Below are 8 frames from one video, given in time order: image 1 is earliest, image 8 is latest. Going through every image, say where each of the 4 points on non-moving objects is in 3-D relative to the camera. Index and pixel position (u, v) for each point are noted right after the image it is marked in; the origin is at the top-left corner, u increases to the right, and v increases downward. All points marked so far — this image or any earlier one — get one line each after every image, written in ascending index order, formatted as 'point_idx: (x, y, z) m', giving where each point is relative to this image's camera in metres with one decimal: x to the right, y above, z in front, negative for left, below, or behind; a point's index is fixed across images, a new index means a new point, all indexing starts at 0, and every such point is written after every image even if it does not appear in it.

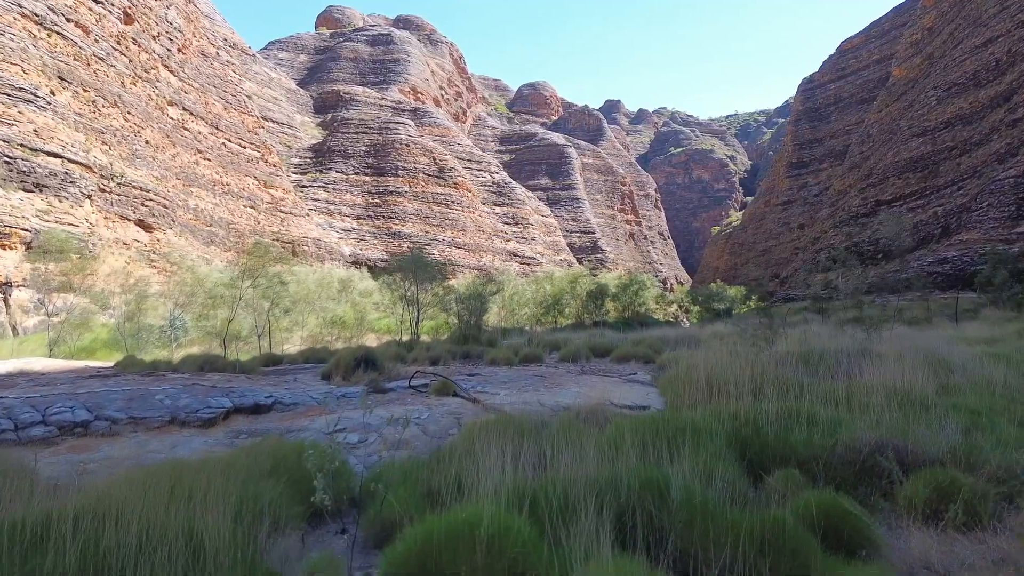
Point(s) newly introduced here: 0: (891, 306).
0: (+8.0, -0.4, +14.7) m
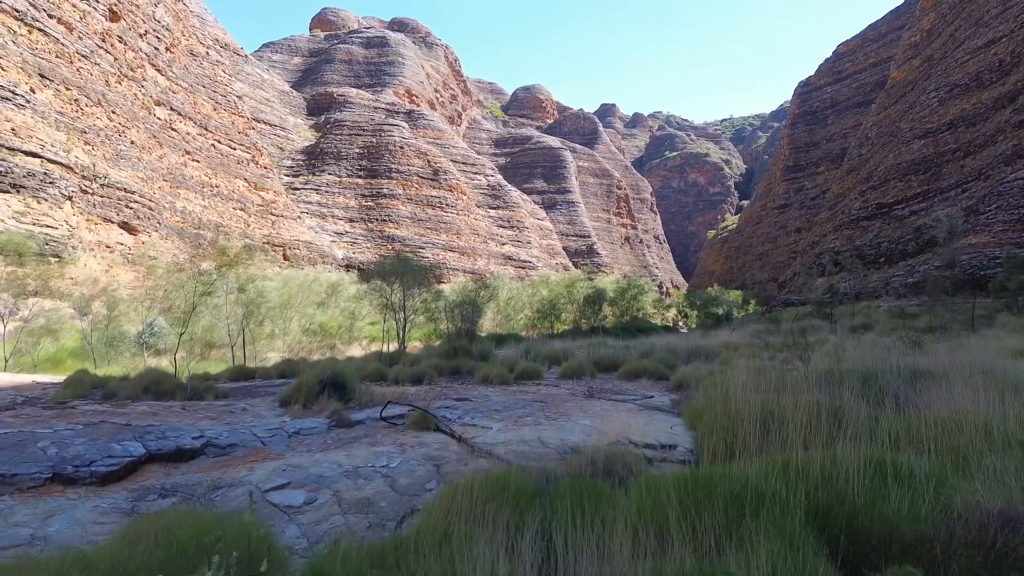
0: (+7.9, -0.5, +14.2) m
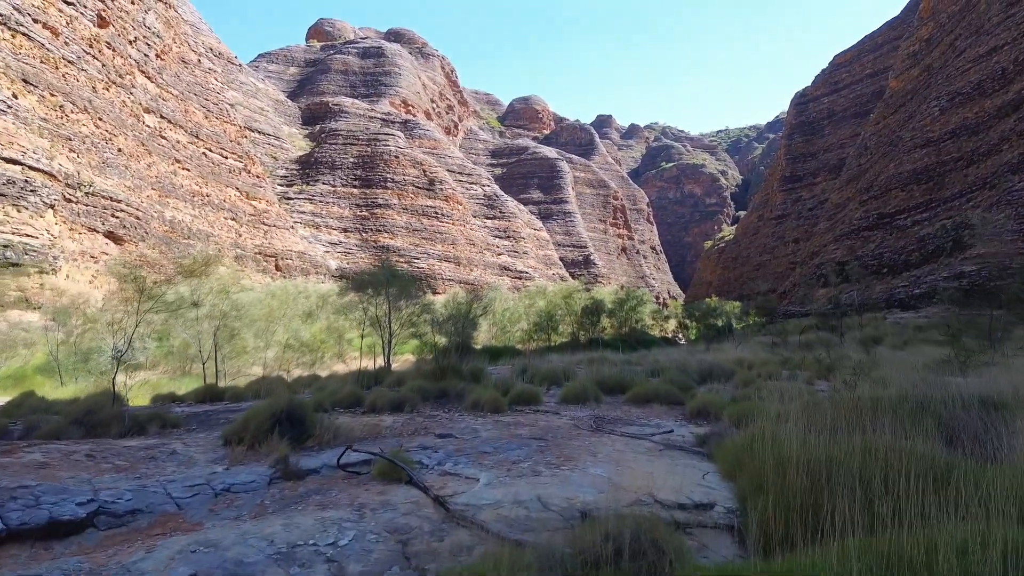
0: (+7.8, -0.7, +13.7) m
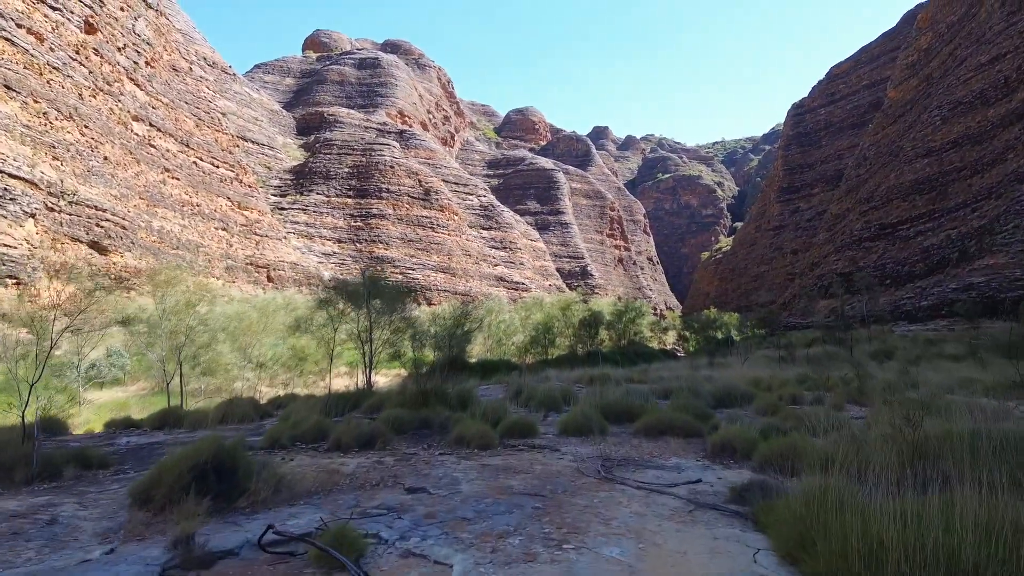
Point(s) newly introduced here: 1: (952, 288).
0: (+7.7, -1.0, +13.3) m
1: (+11.1, 0.0, +17.5) m
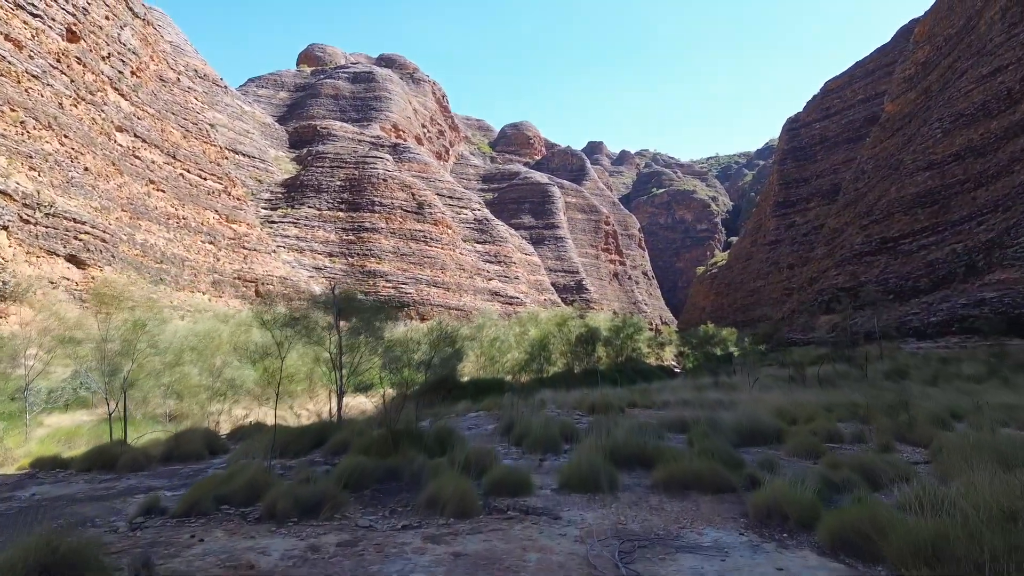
0: (+7.6, -1.2, +12.7) m
1: (+11.0, -0.4, +17.0) m
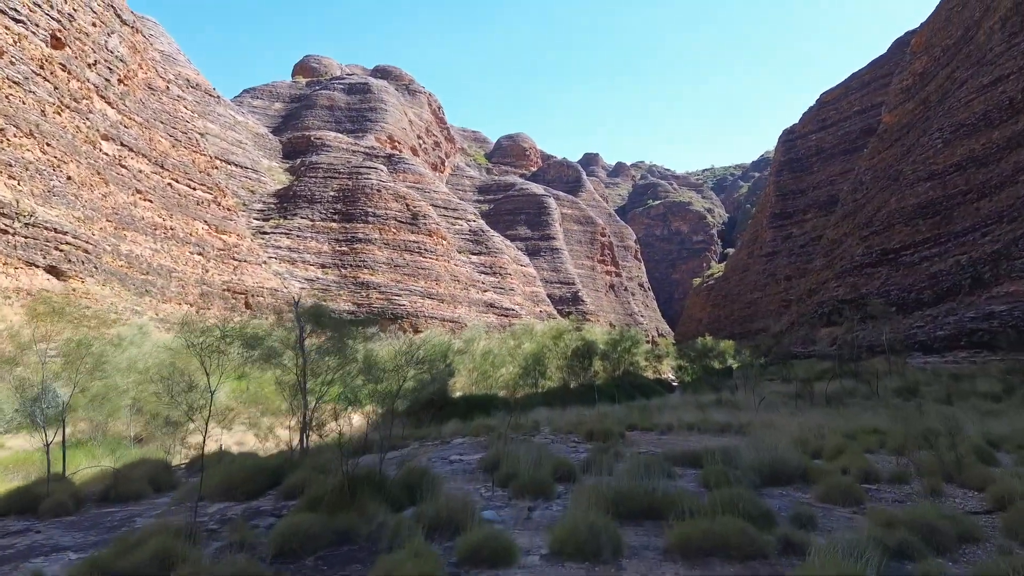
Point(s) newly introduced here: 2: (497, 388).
0: (+7.5, -1.5, +12.2) m
1: (+10.8, -0.7, +16.5) m
2: (-0.4, -2.7, +18.9) m
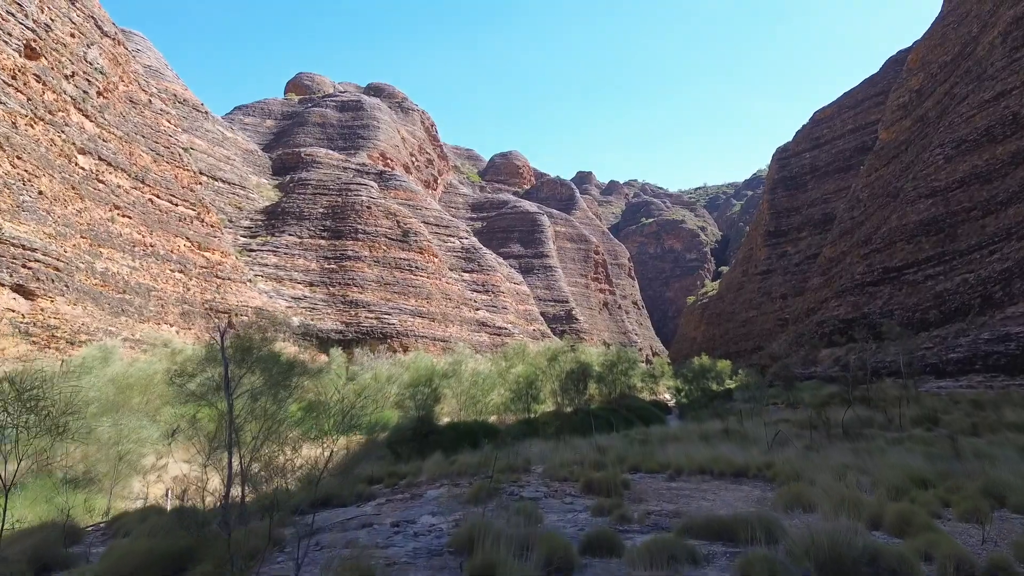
0: (+7.3, -1.8, +11.4) m
1: (+10.6, -1.1, +15.8) m
2: (-0.6, -3.2, +18.1) m
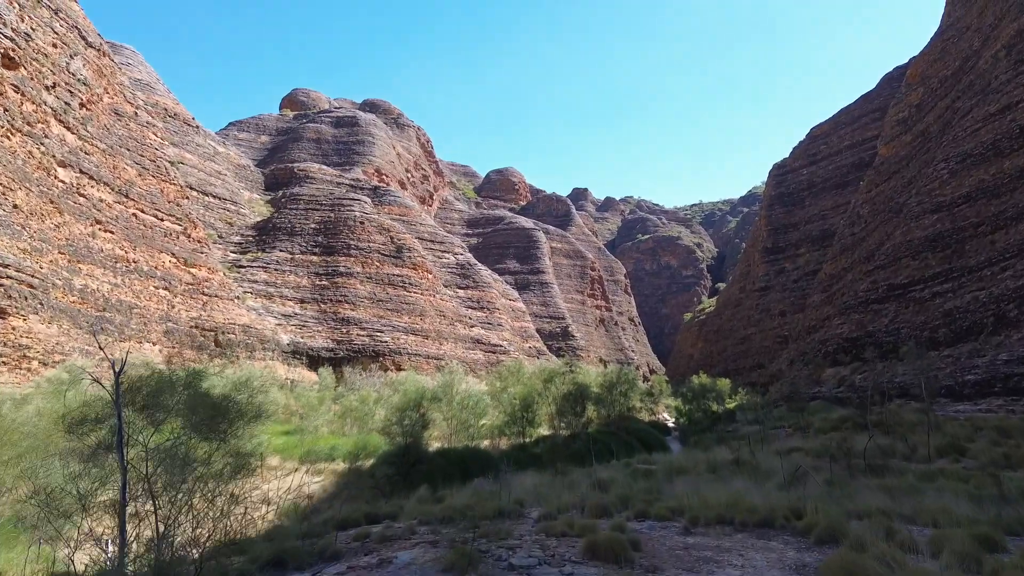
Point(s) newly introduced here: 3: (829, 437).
0: (+7.2, -2.1, +10.7) m
1: (+10.5, -1.5, +15.2) m
2: (-0.8, -3.7, +17.3) m
3: (+5.2, -2.4, +11.5) m
